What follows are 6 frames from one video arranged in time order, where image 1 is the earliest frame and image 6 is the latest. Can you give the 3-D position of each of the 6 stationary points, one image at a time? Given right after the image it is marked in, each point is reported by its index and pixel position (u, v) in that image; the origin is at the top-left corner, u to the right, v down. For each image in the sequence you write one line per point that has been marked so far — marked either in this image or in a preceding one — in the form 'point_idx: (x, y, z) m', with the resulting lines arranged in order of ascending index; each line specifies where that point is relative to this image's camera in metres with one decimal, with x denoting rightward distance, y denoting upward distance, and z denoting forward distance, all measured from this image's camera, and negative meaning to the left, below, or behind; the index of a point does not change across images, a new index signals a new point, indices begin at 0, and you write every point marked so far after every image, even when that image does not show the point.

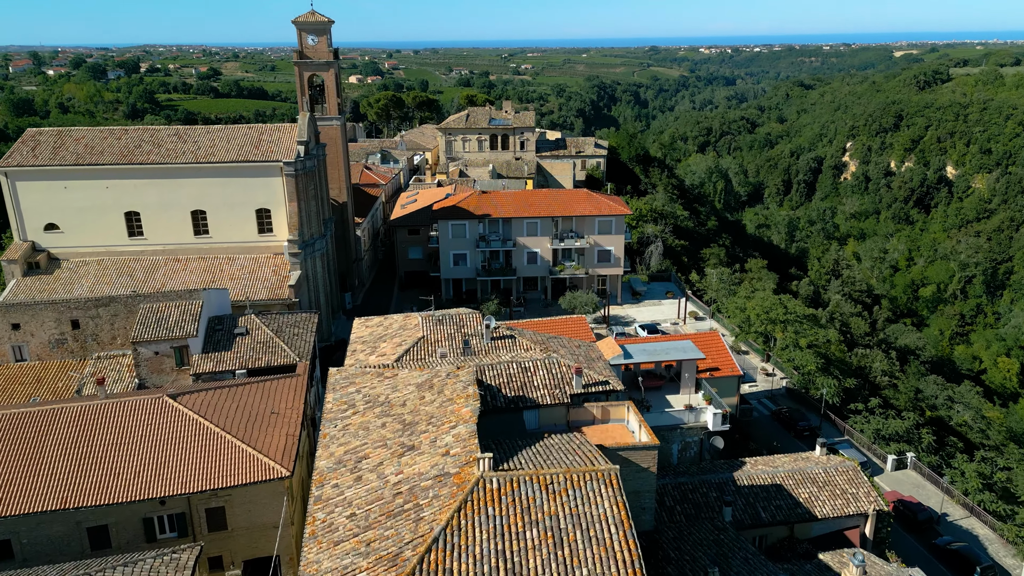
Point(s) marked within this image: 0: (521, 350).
0: (+0.2, -1.8, +19.6) m
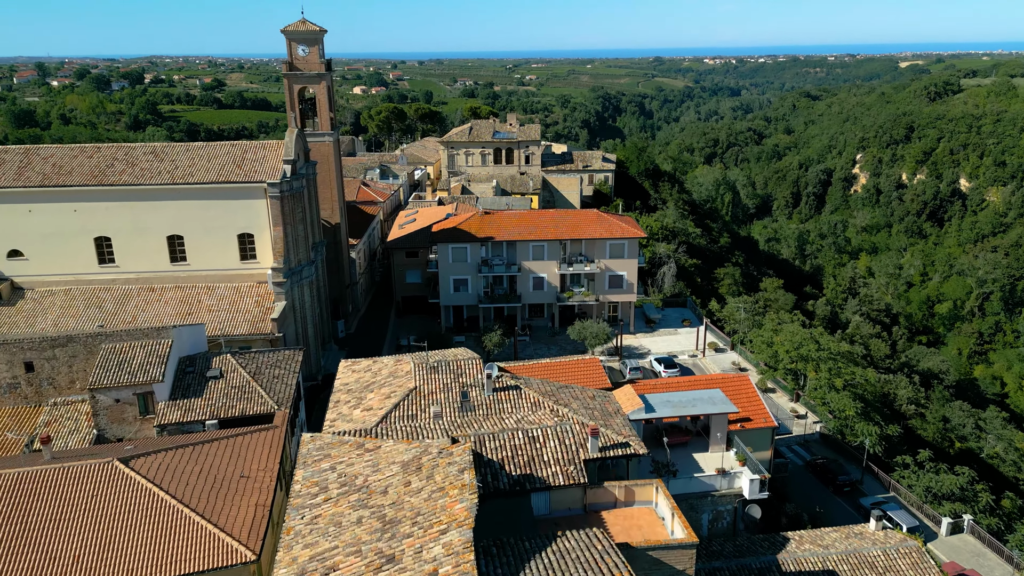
0: (+0.4, -2.9, +17.0) m
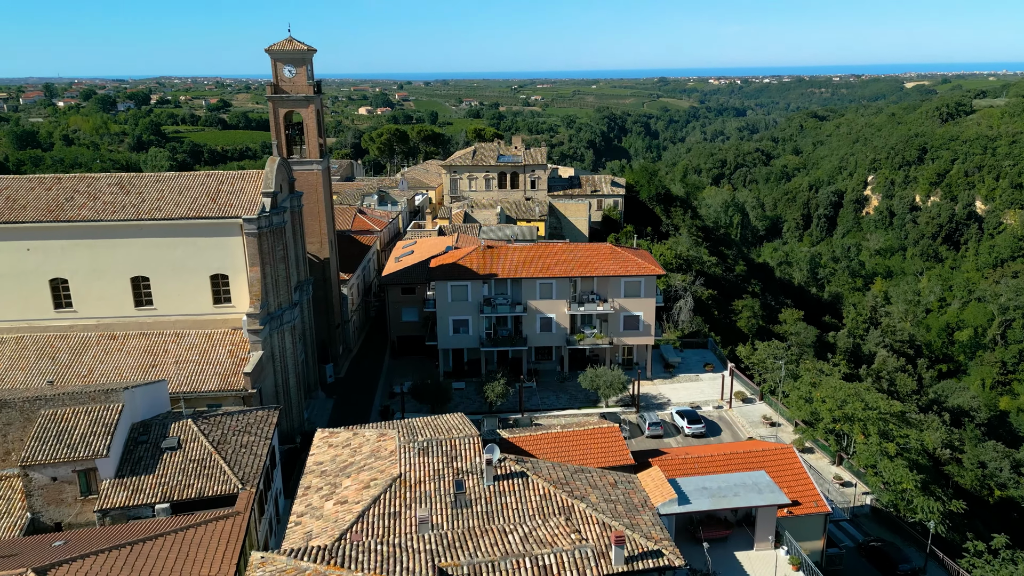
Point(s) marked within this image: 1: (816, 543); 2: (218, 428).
0: (+0.5, -4.2, +13.9) m
1: (+7.5, -6.3, +17.5) m
2: (-8.2, -3.9, +19.9) m
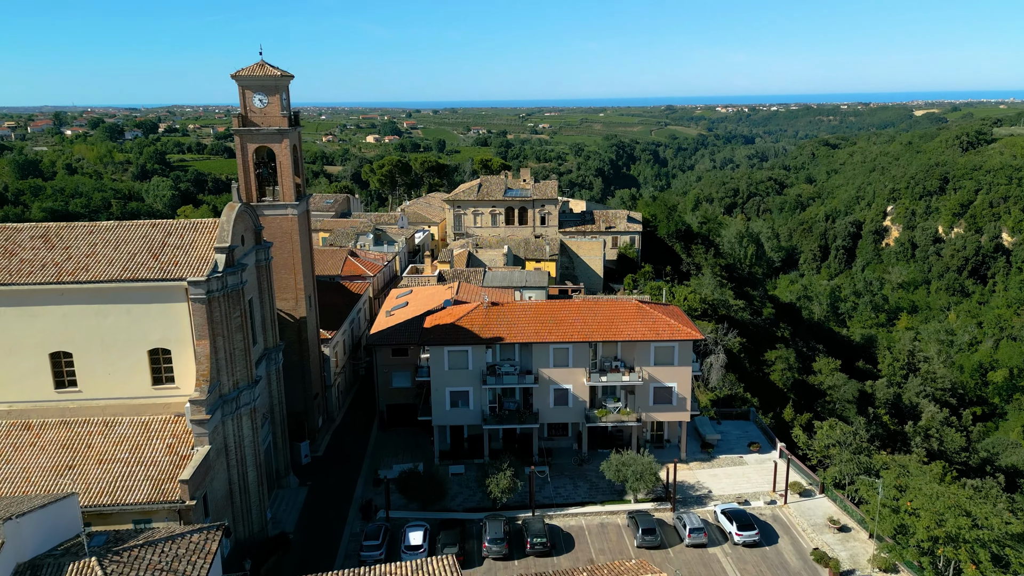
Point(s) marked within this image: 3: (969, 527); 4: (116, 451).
0: (+0.6, -6.0, +8.9) m
1: (+7.7, -8.2, +12.4) m
2: (-8.0, -5.9, +15.1) m
3: (+11.7, -6.1, +18.3) m
4: (-10.6, -4.4, +19.1) m
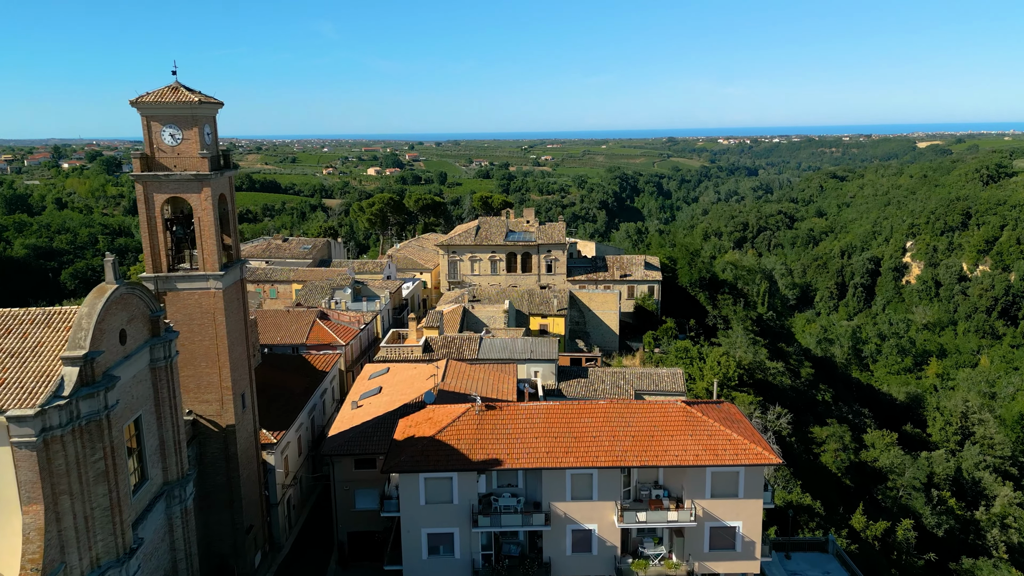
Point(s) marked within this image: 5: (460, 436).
0: (+0.6, -8.0, +1.7) m
1: (+7.7, -10.3, +5.1) m
2: (-8.0, -8.1, +7.9) m
3: (+11.7, -8.5, +11.0) m
4: (-10.6, -6.8, +12.0) m
5: (-1.4, -4.0, +18.9) m
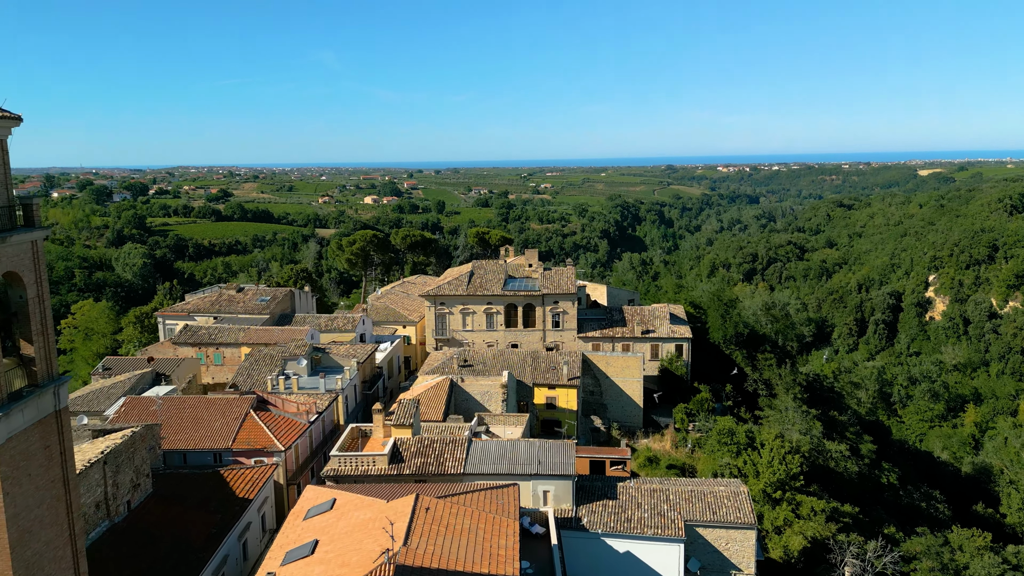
0: (+0.6, -9.6, -7.0) m
1: (+7.7, -12.1, -3.7) m
2: (-8.0, -10.0, -0.8) m
3: (+11.8, -10.5, +2.3) m
4: (-10.6, -8.8, +3.3) m
5: (-1.4, -6.3, +10.4) m
